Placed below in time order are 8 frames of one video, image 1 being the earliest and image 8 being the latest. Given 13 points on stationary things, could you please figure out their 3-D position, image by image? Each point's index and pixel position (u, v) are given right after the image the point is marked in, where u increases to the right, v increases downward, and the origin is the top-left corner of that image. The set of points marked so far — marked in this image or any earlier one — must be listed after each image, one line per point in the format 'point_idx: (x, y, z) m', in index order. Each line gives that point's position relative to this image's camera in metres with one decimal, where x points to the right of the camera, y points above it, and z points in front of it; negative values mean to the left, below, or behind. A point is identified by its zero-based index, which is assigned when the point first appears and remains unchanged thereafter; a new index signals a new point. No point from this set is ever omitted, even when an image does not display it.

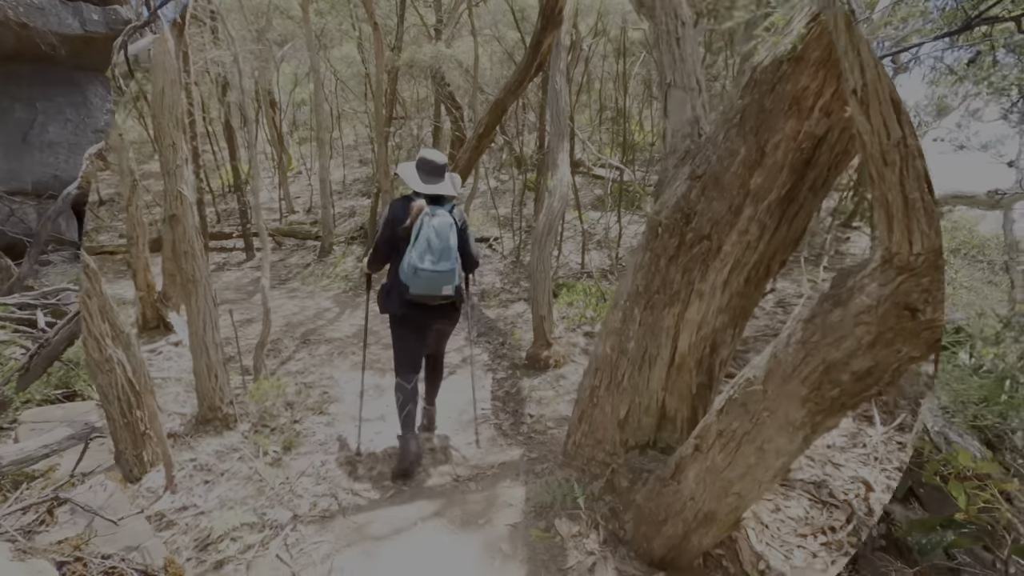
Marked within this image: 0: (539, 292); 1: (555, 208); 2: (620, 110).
0: (+0.2, -0.1, +4.5) m
1: (+0.4, +0.7, +4.5) m
2: (+2.1, +3.4, +10.3) m
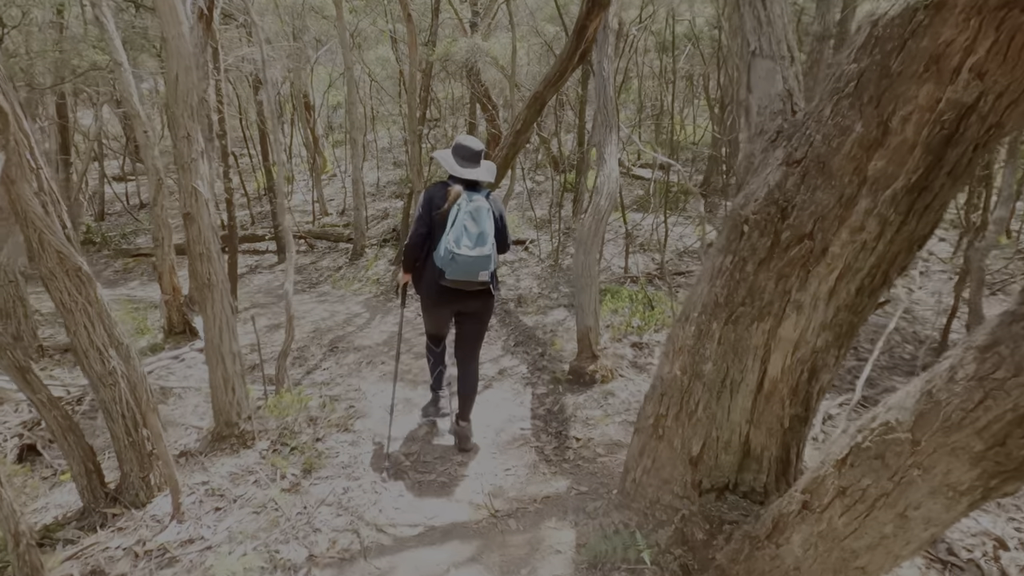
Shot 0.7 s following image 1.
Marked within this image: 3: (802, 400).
0: (+0.6, -0.1, +4.1) m
1: (+0.7, +0.6, +4.1) m
2: (+2.8, +3.3, +9.8) m
3: (+1.1, -0.4, +2.0) m
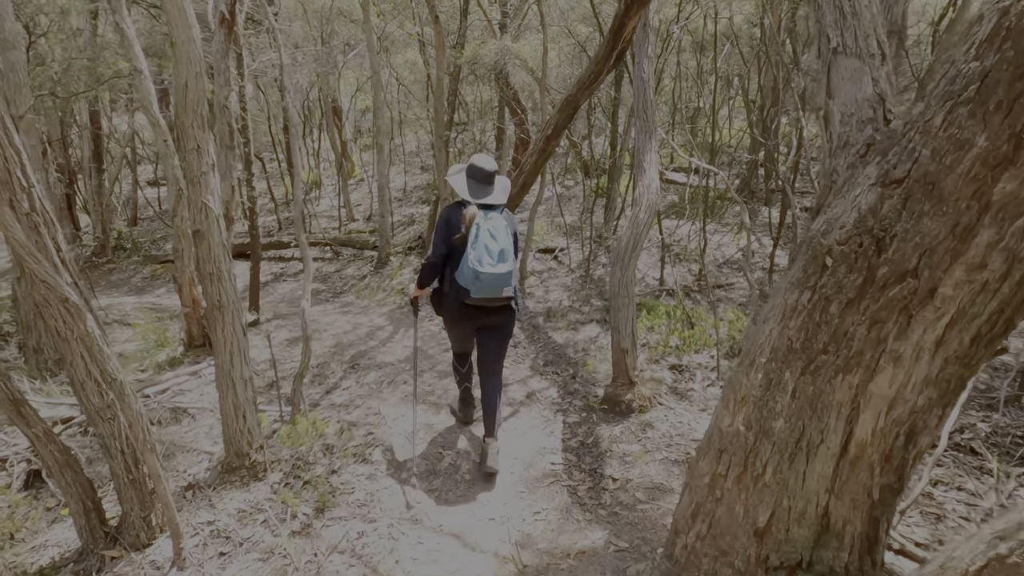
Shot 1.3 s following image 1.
0: (+0.8, -0.2, +3.7) m
1: (+0.9, +0.5, +3.8) m
2: (+3.3, +3.2, +9.4) m
3: (+1.2, -0.6, +1.7) m
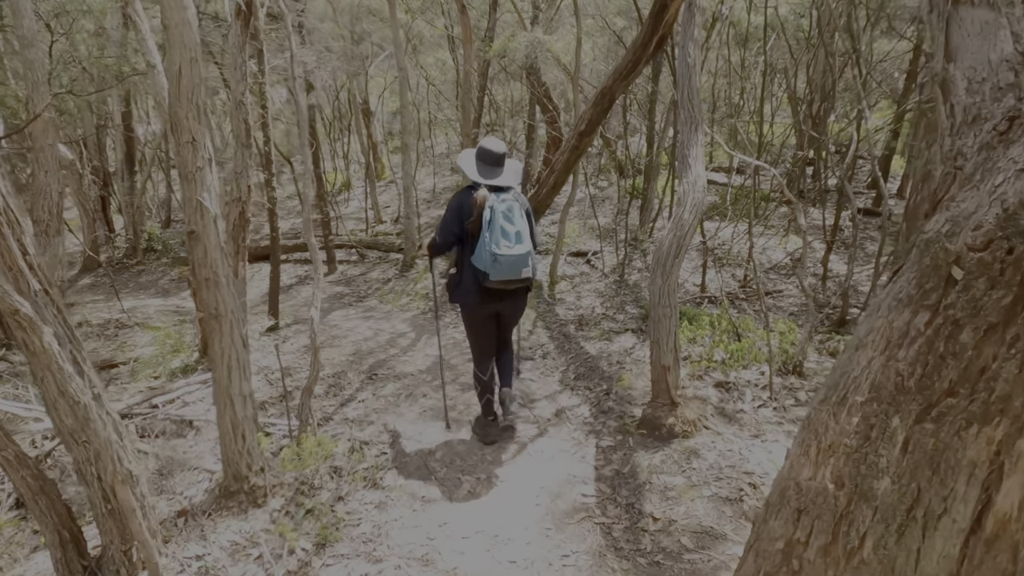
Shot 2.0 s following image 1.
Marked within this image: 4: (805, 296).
0: (+0.9, -0.3, +3.3) m
1: (+1.1, +0.4, +3.4) m
2: (+3.8, +3.1, +8.8) m
3: (+1.3, -0.6, +1.2) m
4: (+3.2, -0.1, +5.9) m
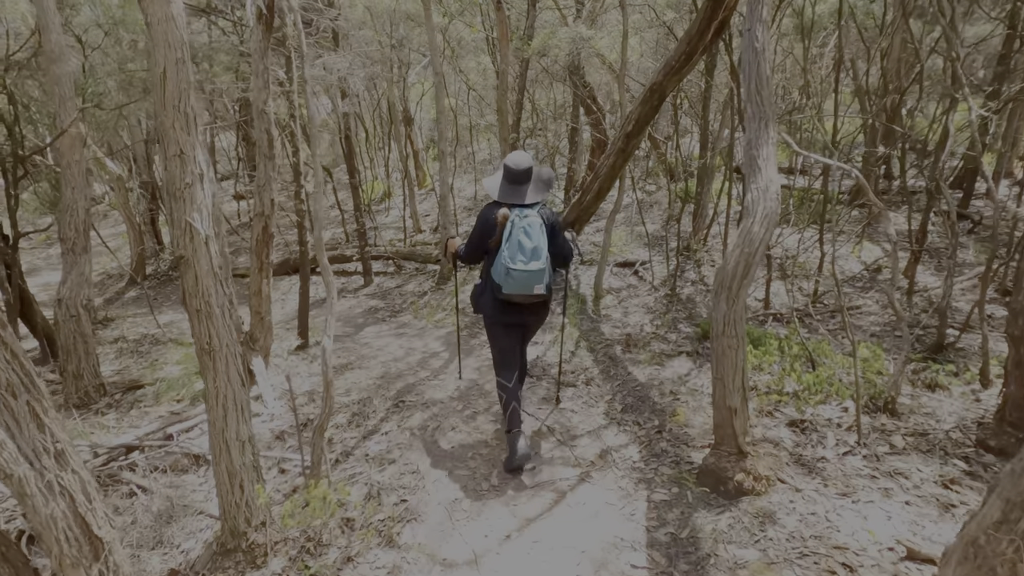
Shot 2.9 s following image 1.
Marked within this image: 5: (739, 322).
0: (+1.1, -0.4, +2.8) m
1: (+1.3, +0.3, +2.8) m
2: (+4.5, +2.9, +8.0) m
3: (+1.3, -0.7, +0.7) m
4: (+3.6, -0.2, +5.2) m
5: (+1.2, -0.2, +2.9) m
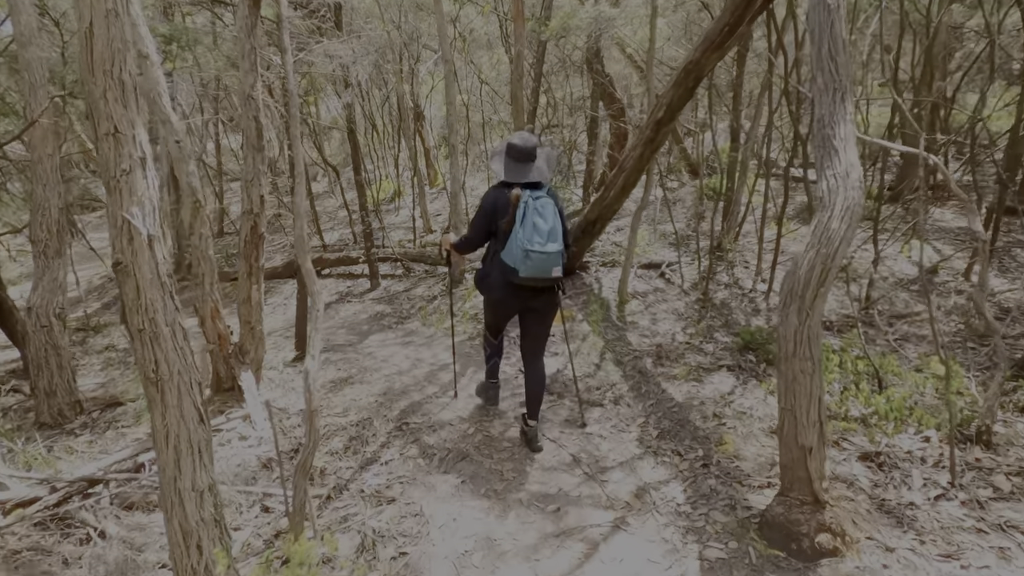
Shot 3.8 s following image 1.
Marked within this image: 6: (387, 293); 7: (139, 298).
0: (+1.2, -0.5, +2.3) m
1: (+1.4, +0.2, +2.3) m
2: (+4.7, +2.8, +7.4) m
3: (+1.3, -0.8, +0.1) m
4: (+3.8, -0.3, +4.6) m
5: (+1.3, -0.2, +2.3) m
6: (-1.6, -0.1, +7.1) m
7: (-1.3, 0.0, +1.9) m
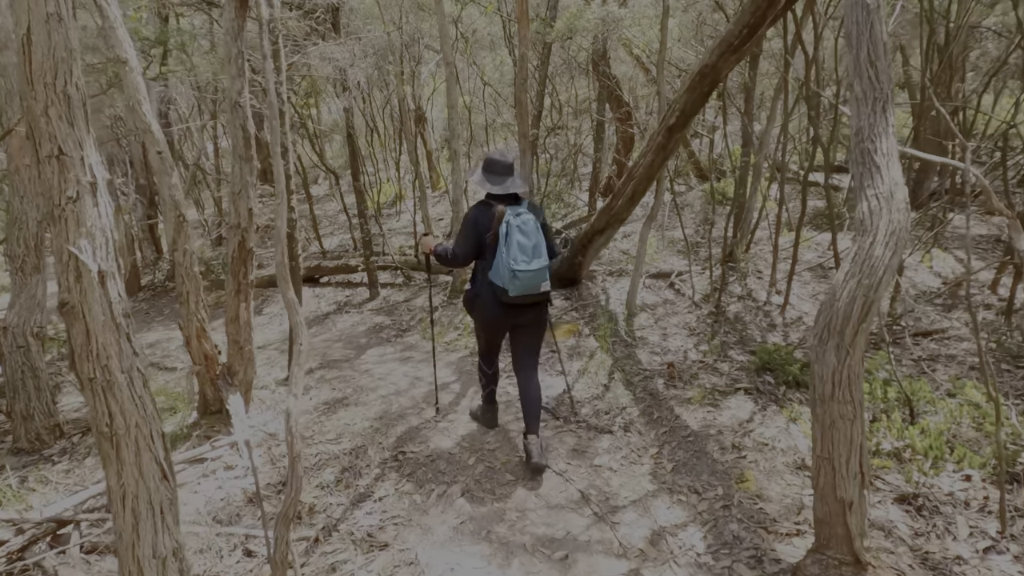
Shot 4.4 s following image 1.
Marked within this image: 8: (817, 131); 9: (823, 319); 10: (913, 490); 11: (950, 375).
0: (+1.2, -0.6, +2.0) m
1: (+1.4, +0.1, +2.0) m
2: (+4.7, +2.7, +7.1) m
3: (+1.3, -0.9, -0.1) m
4: (+3.8, -0.4, +4.3) m
5: (+1.3, -0.4, +2.1) m
6: (-1.6, -0.2, +6.9) m
7: (-1.3, -0.2, +1.6) m
8: (+2.9, +1.5, +5.0) m
9: (+1.2, -0.1, +2.1) m
10: (+2.0, -1.0, +2.7) m
11: (+3.1, -0.6, +3.8) m
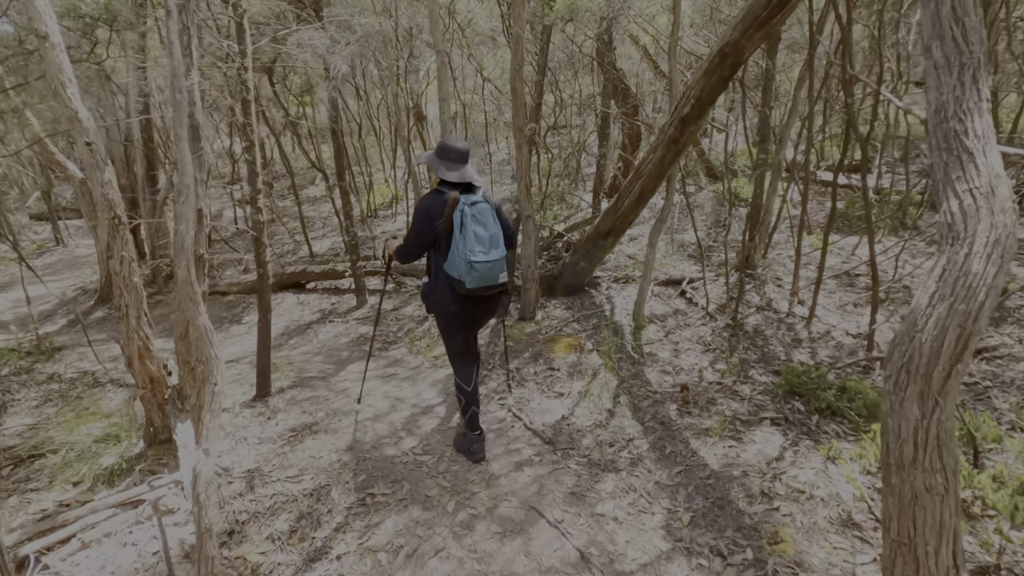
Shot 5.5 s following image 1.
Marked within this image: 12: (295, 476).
0: (+1.2, -0.7, +1.5) m
1: (+1.3, 0.0, +1.5) m
2: (+4.7, +2.6, +6.6) m
3: (+1.2, -1.0, -0.6) m
4: (+3.8, -0.5, +3.7) m
5: (+1.2, -0.4, +1.5) m
6: (-1.6, -0.3, +6.4) m
7: (-1.4, -0.2, +1.1) m
8: (+2.8, +1.4, +4.5) m
9: (+1.2, -0.2, +1.6) m
10: (+2.0, -1.1, +2.2) m
11: (+3.1, -0.7, +3.3) m
12: (-1.3, -1.1, +3.2) m
